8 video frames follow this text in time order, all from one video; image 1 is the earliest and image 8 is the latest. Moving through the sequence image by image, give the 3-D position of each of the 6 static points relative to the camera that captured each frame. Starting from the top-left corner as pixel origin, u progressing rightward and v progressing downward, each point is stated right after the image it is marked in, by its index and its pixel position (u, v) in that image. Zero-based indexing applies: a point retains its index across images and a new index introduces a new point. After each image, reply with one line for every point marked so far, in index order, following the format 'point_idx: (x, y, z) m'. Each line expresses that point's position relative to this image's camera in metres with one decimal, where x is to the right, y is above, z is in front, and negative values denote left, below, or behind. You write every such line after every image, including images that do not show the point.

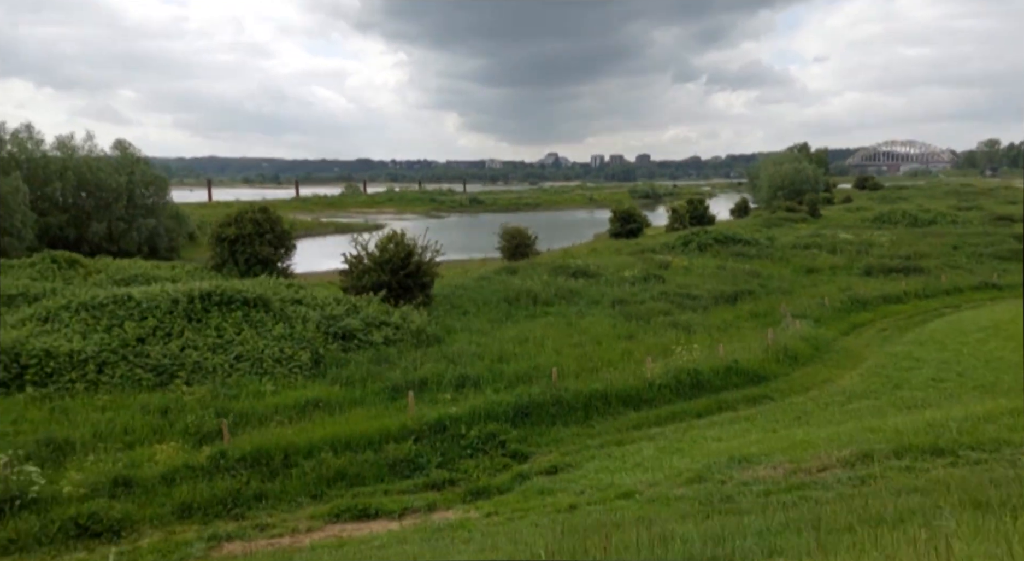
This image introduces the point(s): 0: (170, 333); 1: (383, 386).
0: (-6.9, -1.1, +13.0) m
1: (-2.4, -1.9, +11.9) m
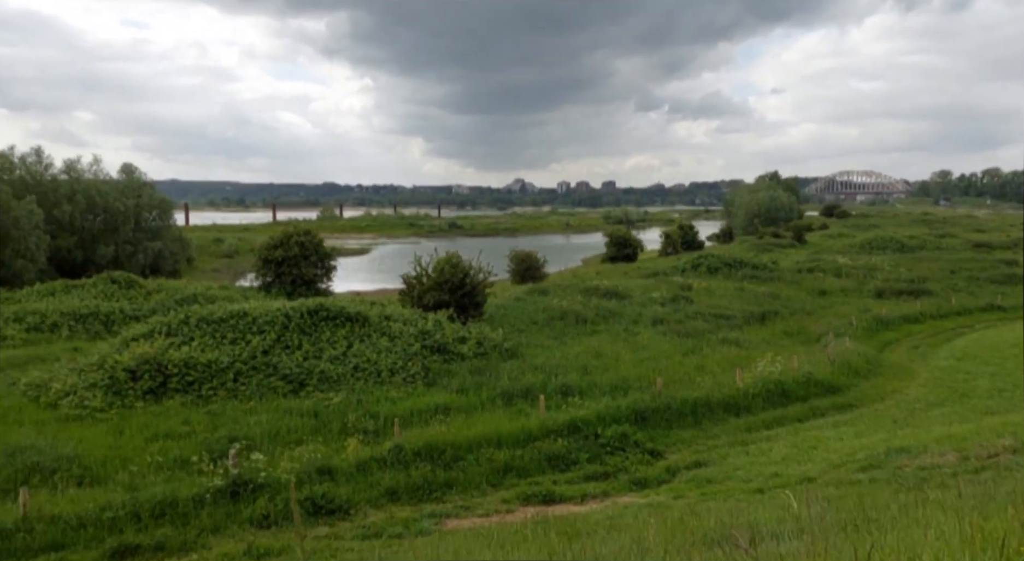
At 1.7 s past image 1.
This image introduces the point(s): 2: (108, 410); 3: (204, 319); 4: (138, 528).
0: (-4.8, -1.5, +13.8) m
1: (-0.3, -2.2, +12.7) m
2: (-7.1, -2.3, +11.3) m
3: (-6.9, -1.0, +14.5) m
4: (-4.1, -2.7, +7.0) m
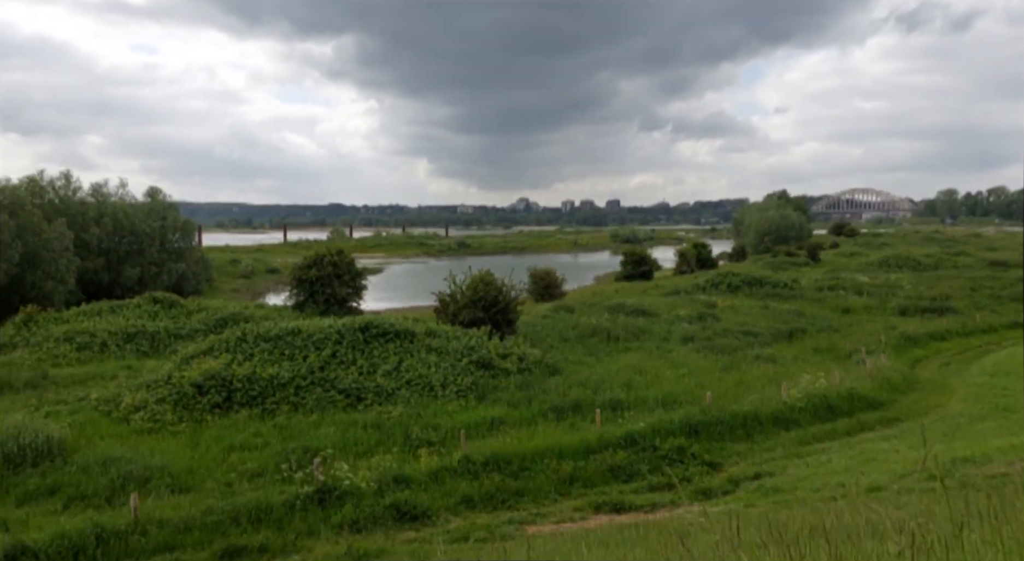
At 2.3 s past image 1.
0: (-3.7, -1.9, +14.3) m
1: (+0.7, -2.6, +13.1) m
2: (-6.1, -2.6, +11.7) m
3: (-5.9, -1.4, +15.0) m
4: (-3.2, -2.9, +7.4) m
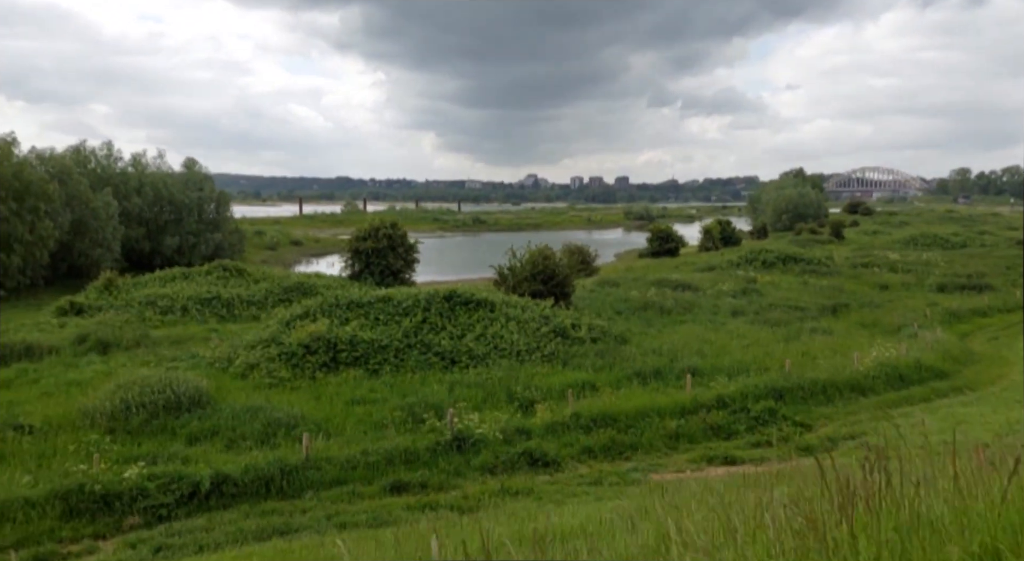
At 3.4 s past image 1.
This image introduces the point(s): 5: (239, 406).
0: (-1.9, -1.1, +15.1) m
1: (+2.6, -1.9, +13.8) m
2: (-4.3, -2.0, +12.6) m
3: (-4.0, -0.6, +15.9) m
4: (-1.5, -2.5, +8.2) m
5: (-4.5, -2.1, +10.4) m
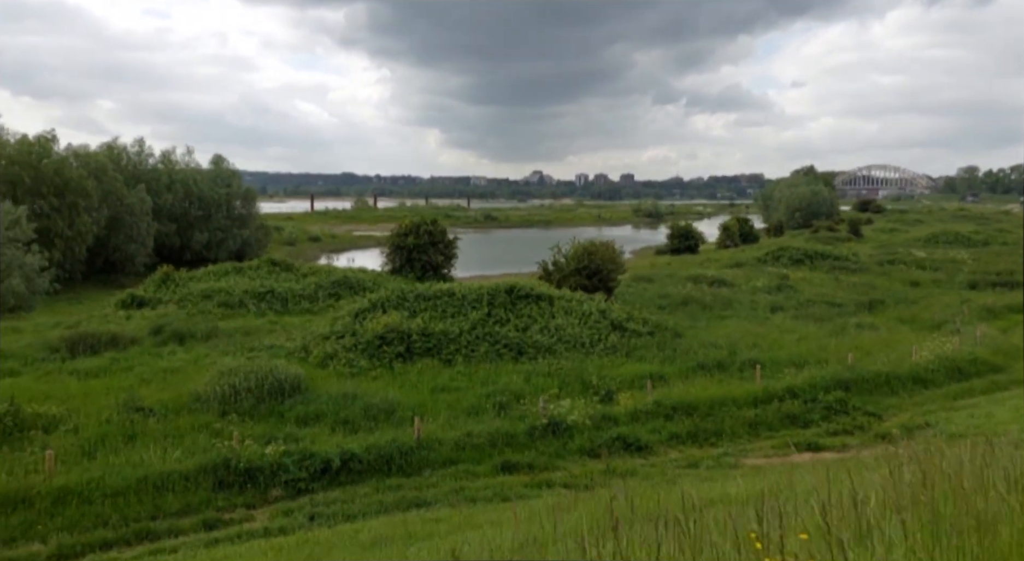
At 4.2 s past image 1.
0: (-0.3, -1.0, +15.6) m
1: (+4.0, -1.8, +14.2) m
2: (-2.8, -1.8, +13.2) m
3: (-2.4, -0.5, +16.4) m
4: (-0.1, -2.4, +8.7) m
5: (-3.1, -1.9, +11.0) m
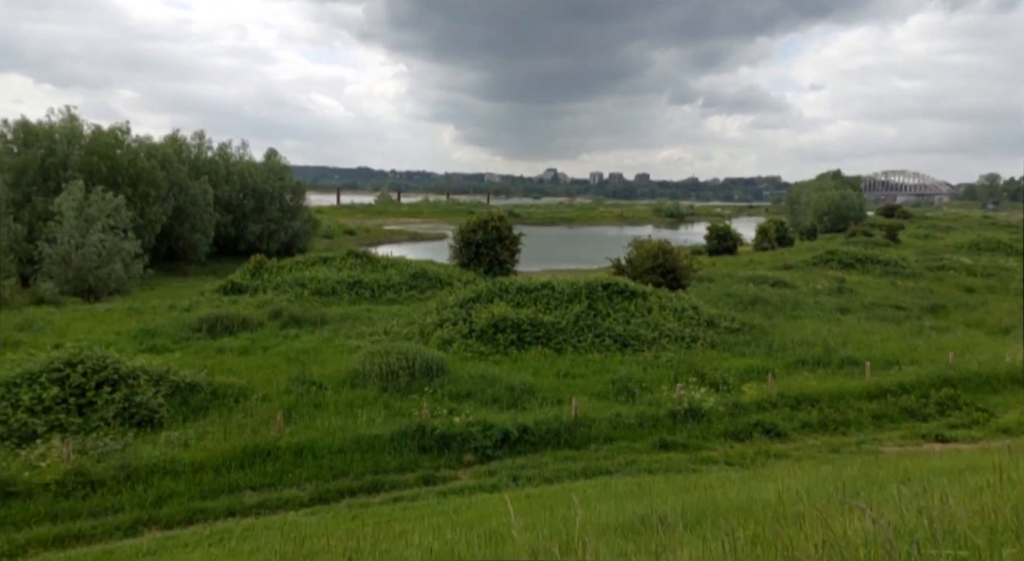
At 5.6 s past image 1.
0: (+2.2, -0.9, +16.4) m
1: (+6.5, -1.8, +14.8) m
2: (-0.4, -1.6, +14.1) m
3: (+0.2, -0.3, +17.3) m
4: (+2.1, -2.3, +9.5) m
5: (-0.7, -1.8, +11.9) m
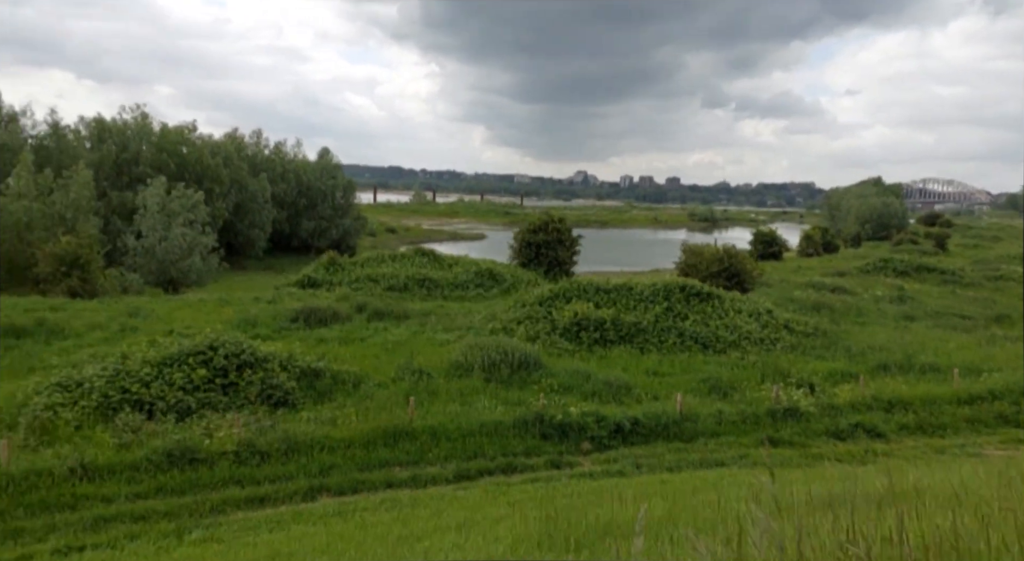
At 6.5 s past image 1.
0: (+4.3, -0.9, +16.7) m
1: (+8.5, -1.9, +14.8) m
2: (+1.6, -1.6, +14.6) m
3: (+2.4, -0.3, +17.7) m
4: (+3.7, -2.3, +9.9) m
5: (+1.1, -1.7, +12.4) m
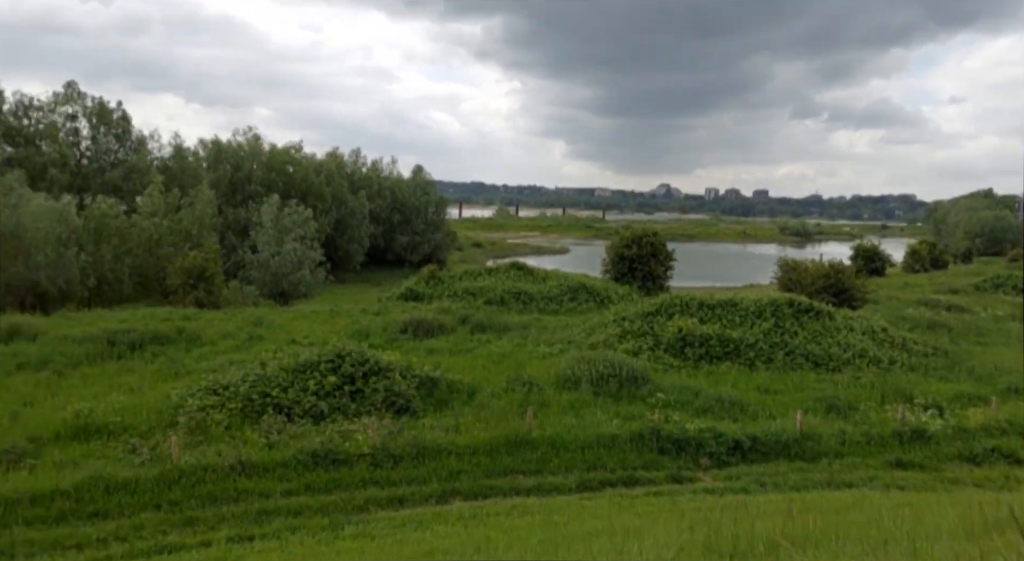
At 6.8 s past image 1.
0: (+7.0, -1.3, +16.2) m
1: (+10.8, -2.3, +13.7) m
2: (+3.9, -2.0, +14.4) m
3: (+5.2, -0.7, +17.5) m
4: (+5.5, -2.5, +9.4) m
5: (+3.2, -2.0, +12.4) m
